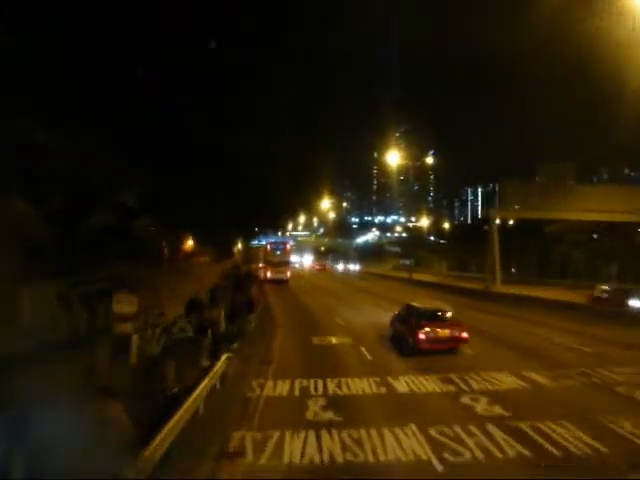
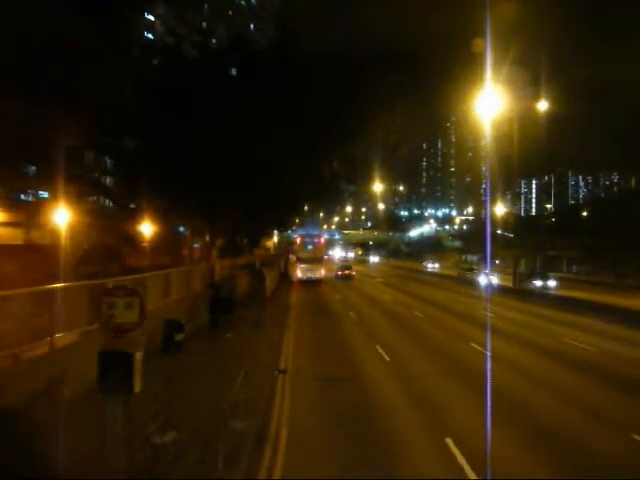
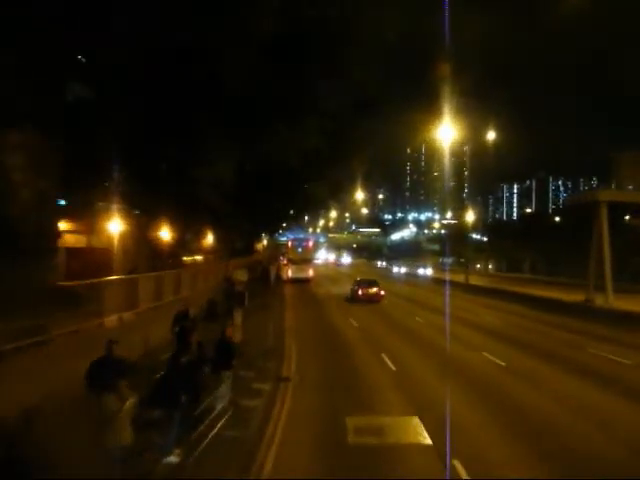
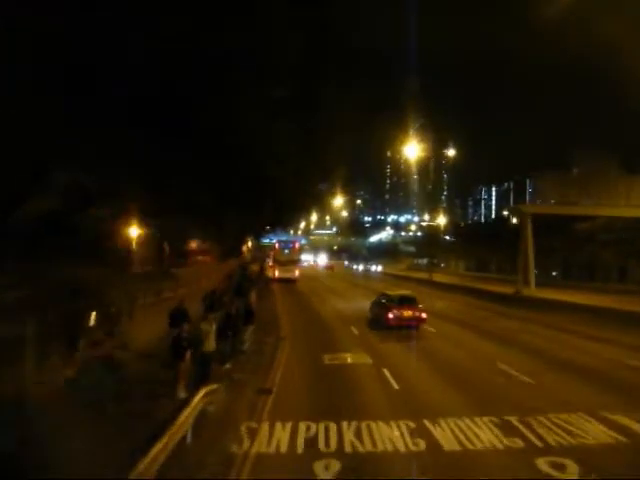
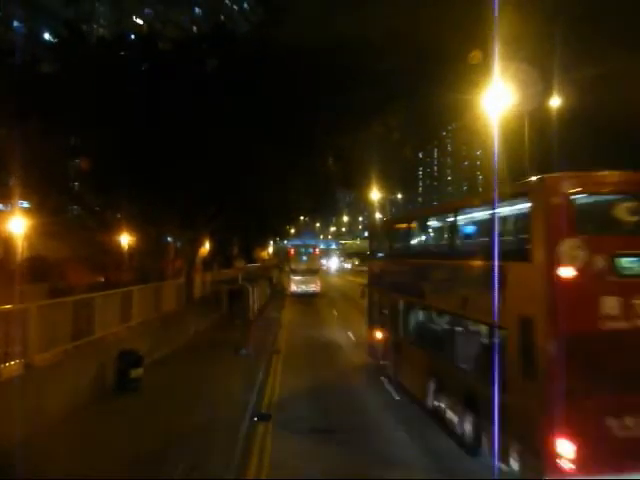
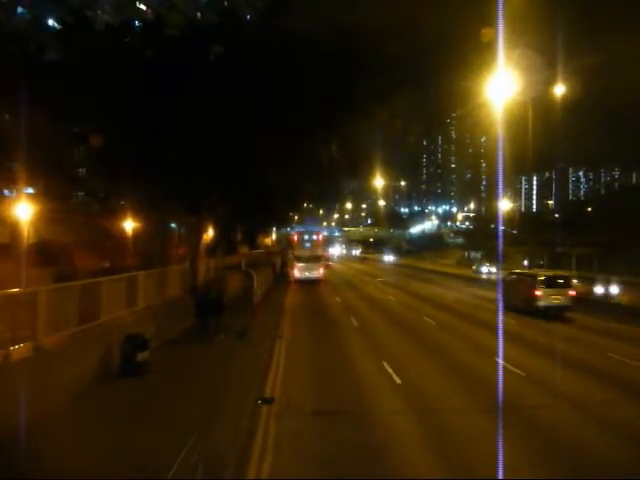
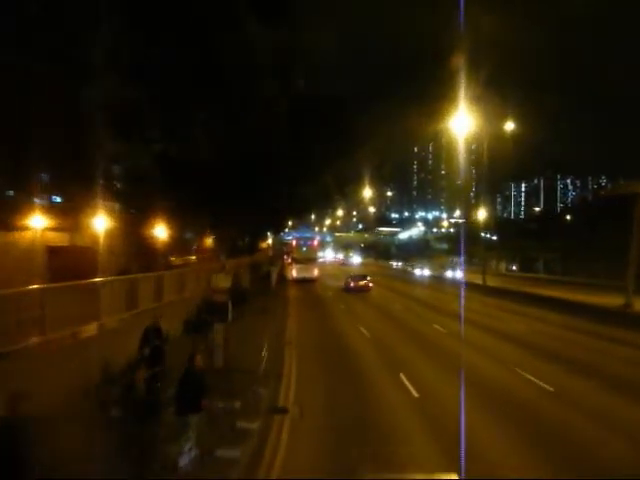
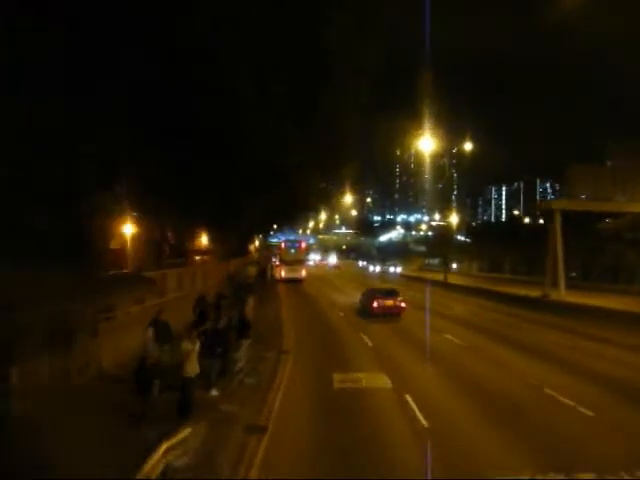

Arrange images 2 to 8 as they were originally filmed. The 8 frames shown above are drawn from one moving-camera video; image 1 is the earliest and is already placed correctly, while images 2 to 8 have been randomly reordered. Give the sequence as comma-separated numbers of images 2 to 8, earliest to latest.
4, 8, 3, 7, 2, 6, 5
